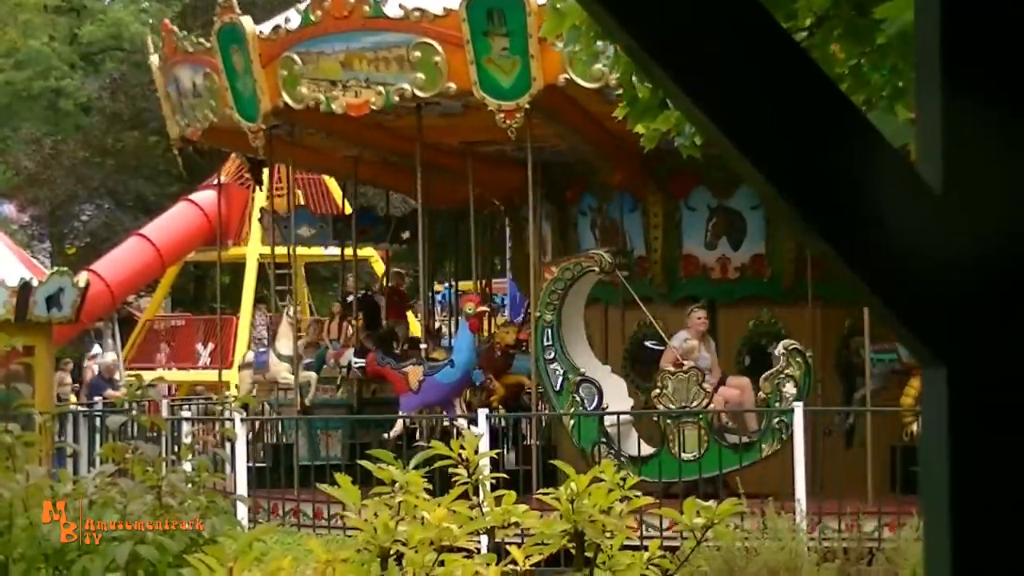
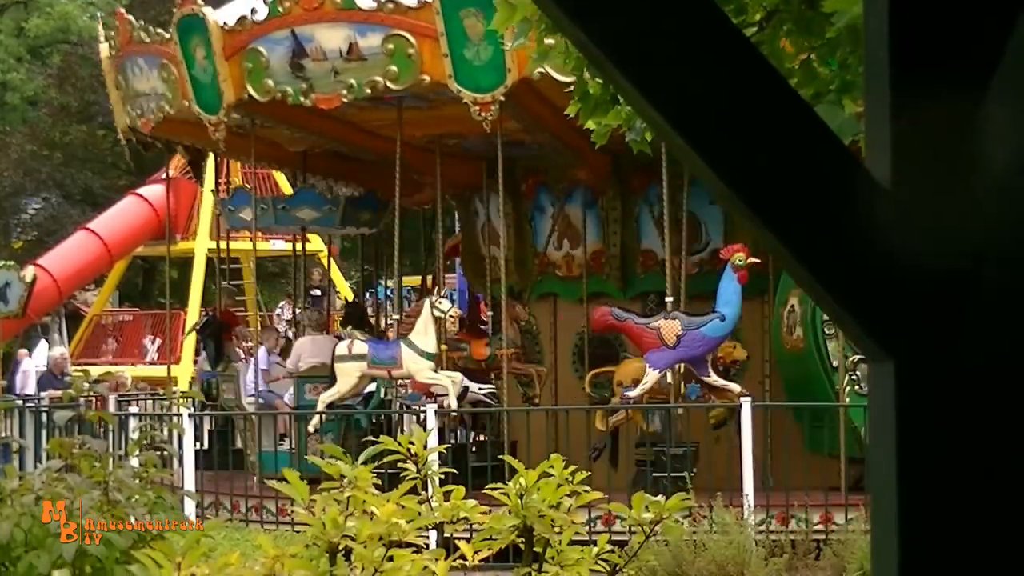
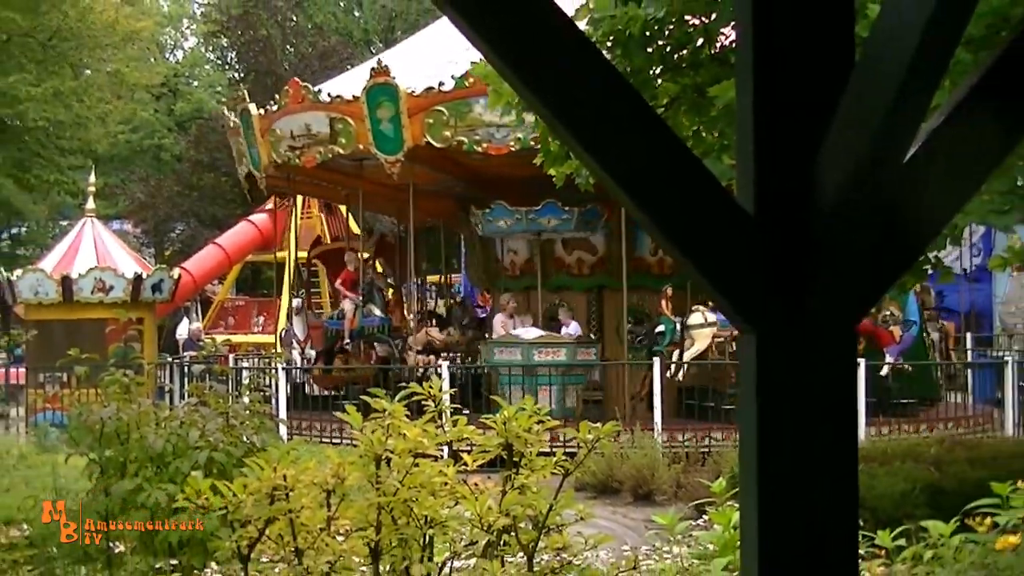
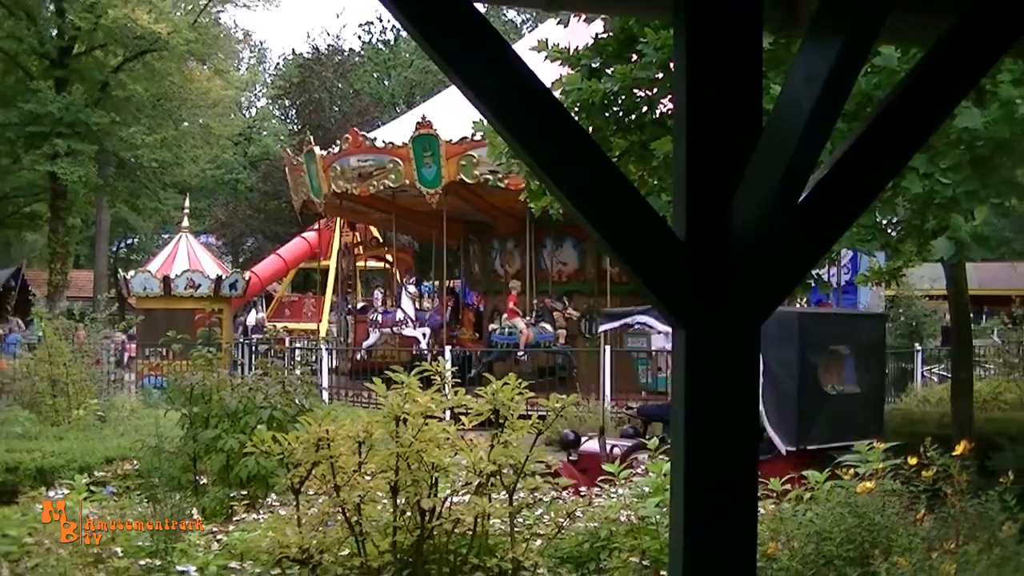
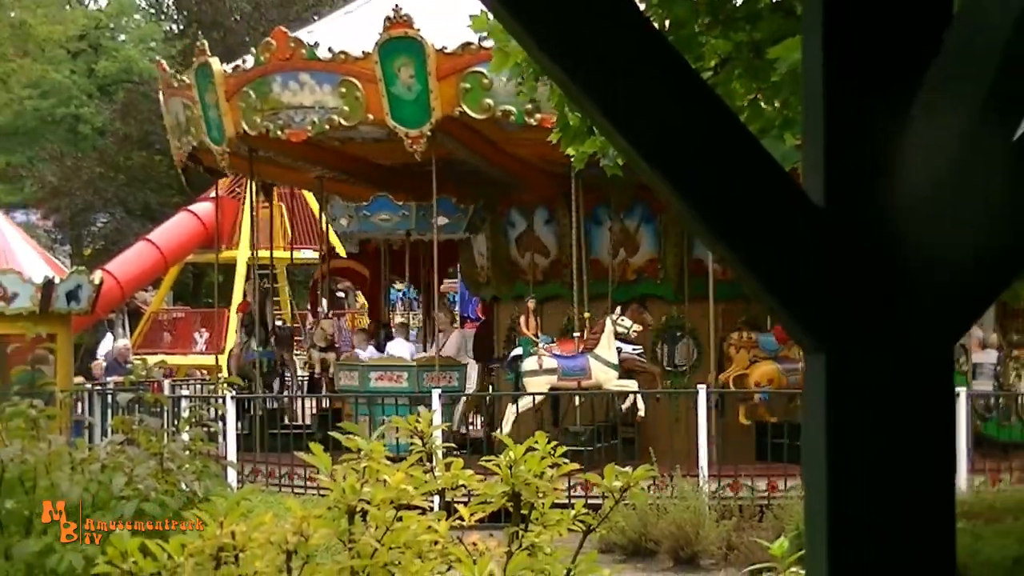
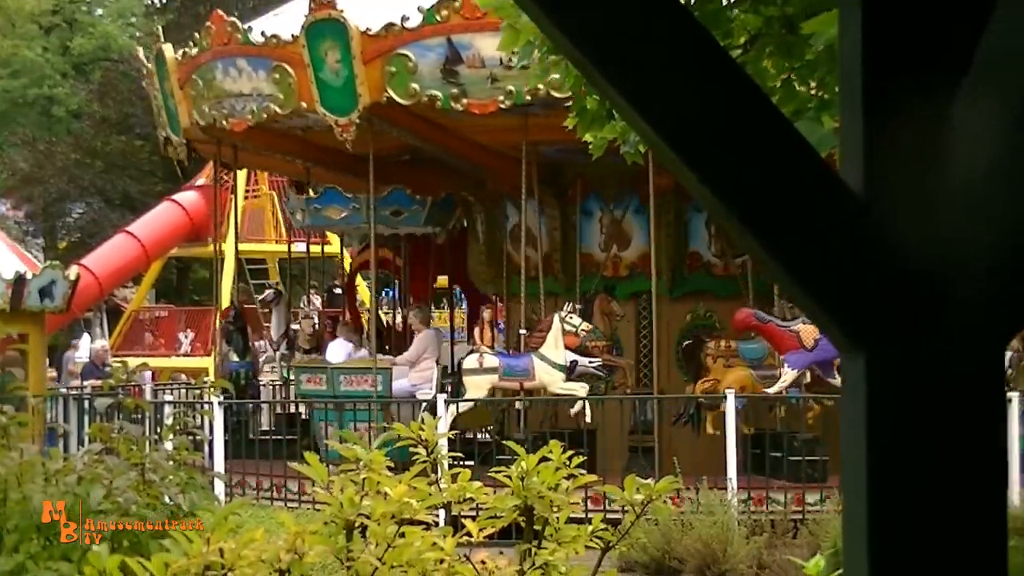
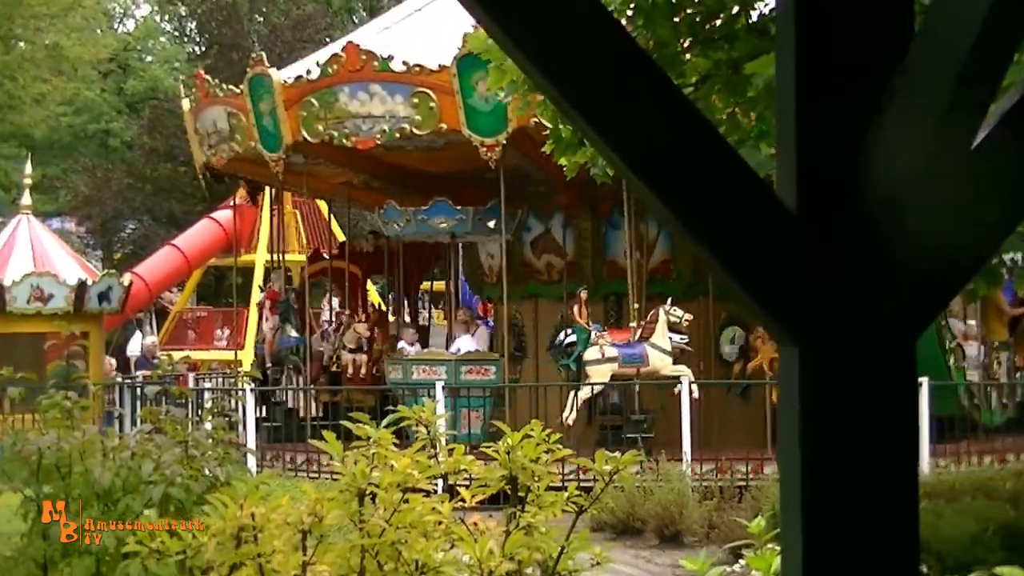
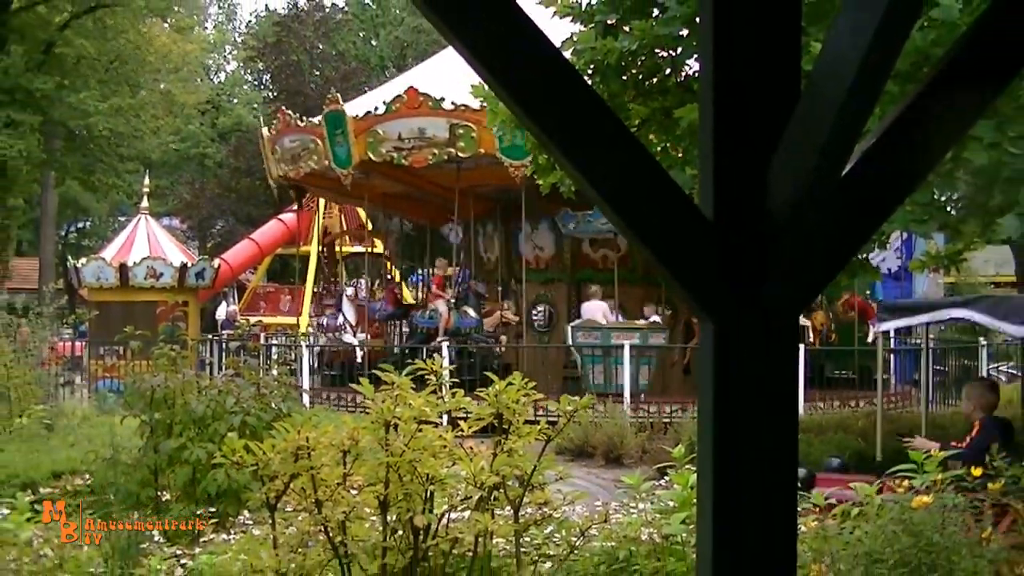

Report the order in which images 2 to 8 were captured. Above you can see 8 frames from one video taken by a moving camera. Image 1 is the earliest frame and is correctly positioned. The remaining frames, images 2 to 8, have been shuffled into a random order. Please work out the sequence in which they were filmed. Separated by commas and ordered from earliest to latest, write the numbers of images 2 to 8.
2, 6, 5, 7, 3, 8, 4
